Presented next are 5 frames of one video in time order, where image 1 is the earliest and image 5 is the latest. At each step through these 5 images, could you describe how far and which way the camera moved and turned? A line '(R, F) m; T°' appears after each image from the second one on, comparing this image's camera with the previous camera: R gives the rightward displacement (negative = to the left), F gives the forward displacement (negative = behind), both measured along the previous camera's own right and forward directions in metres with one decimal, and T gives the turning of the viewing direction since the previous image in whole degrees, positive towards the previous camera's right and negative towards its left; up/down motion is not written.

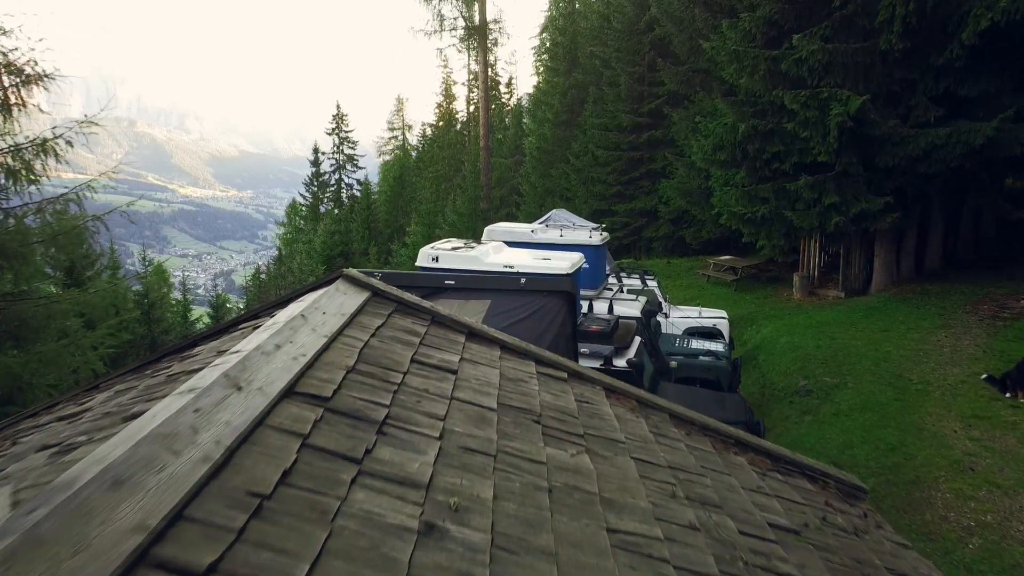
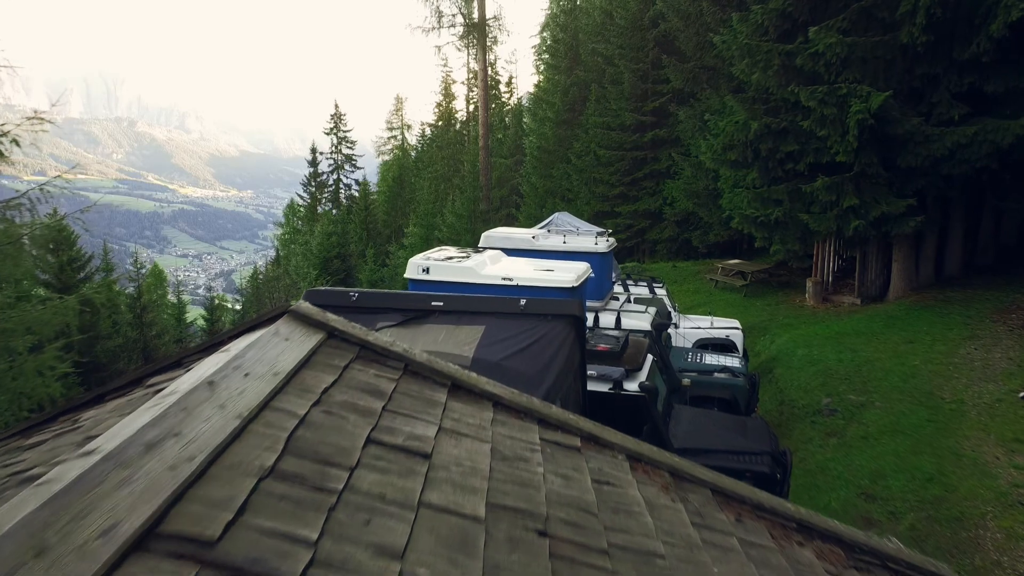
(0.0, +0.9) m; 0°
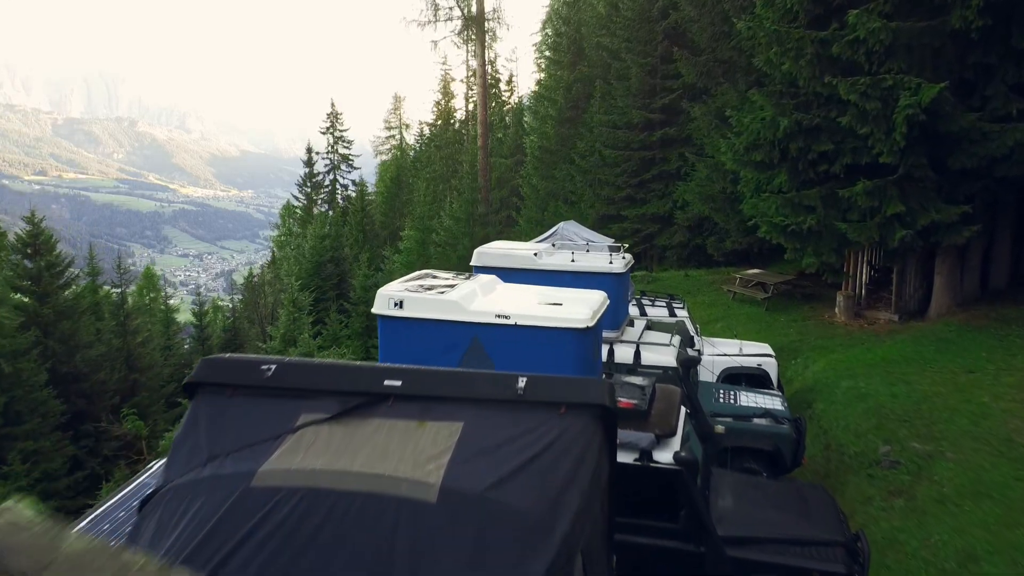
(0.0, +1.7) m; 0°
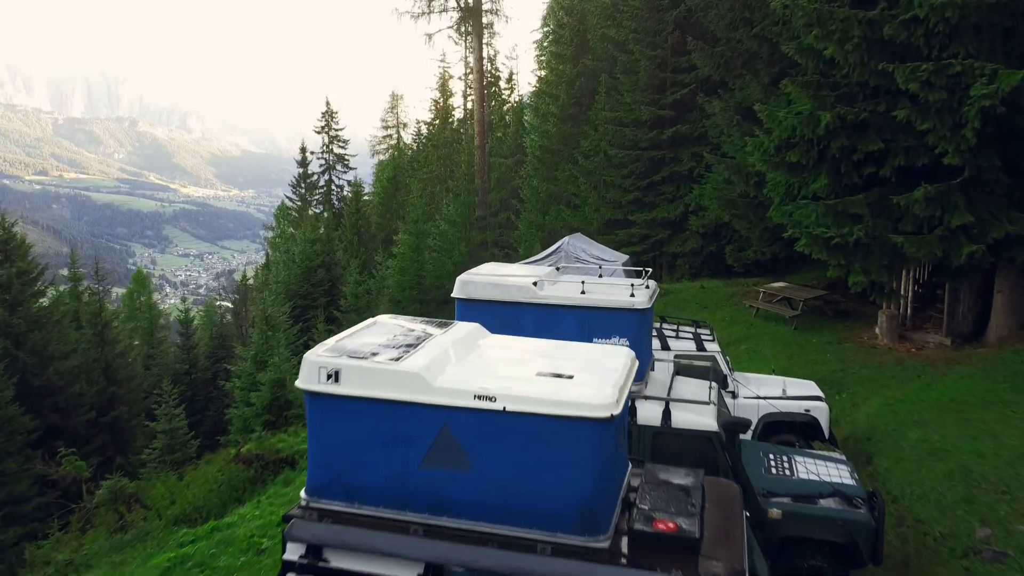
(+0.1, +2.0) m; 0°
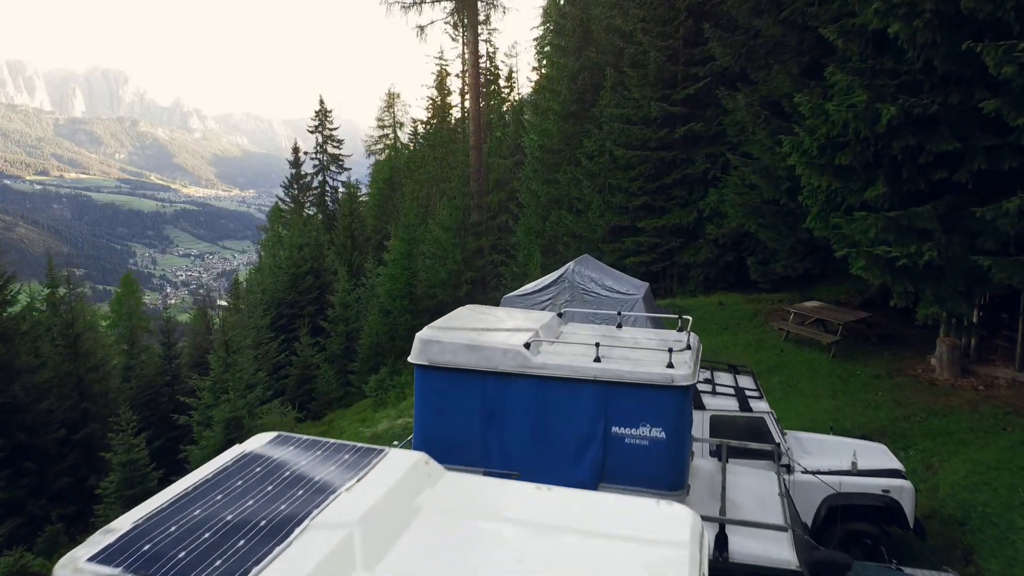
(+0.1, +2.2) m; 0°
